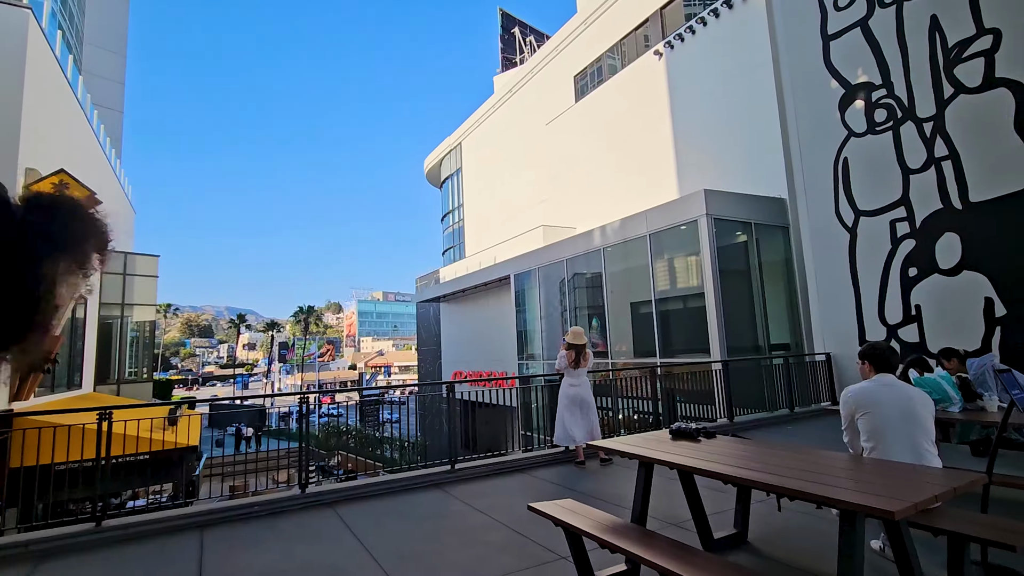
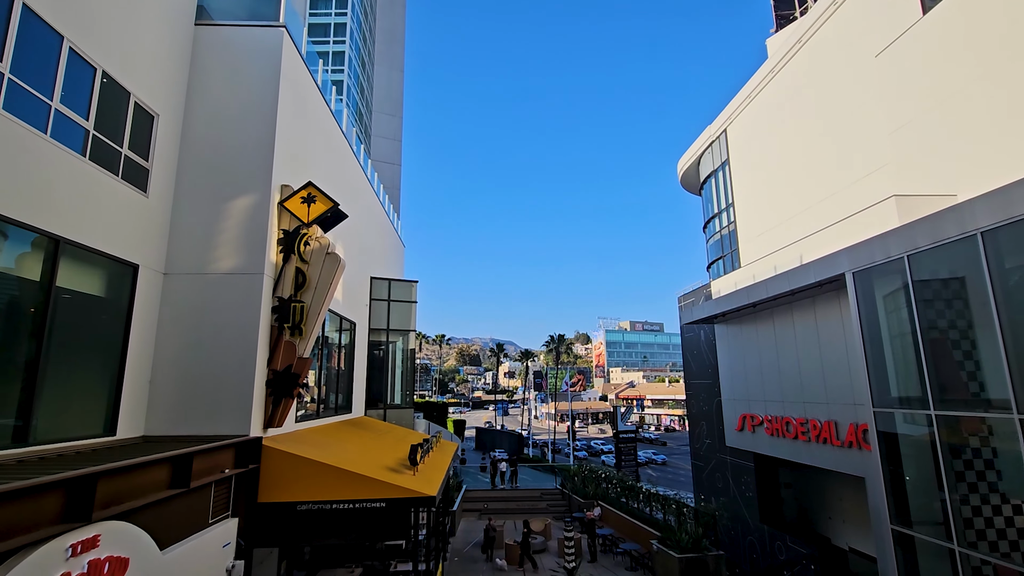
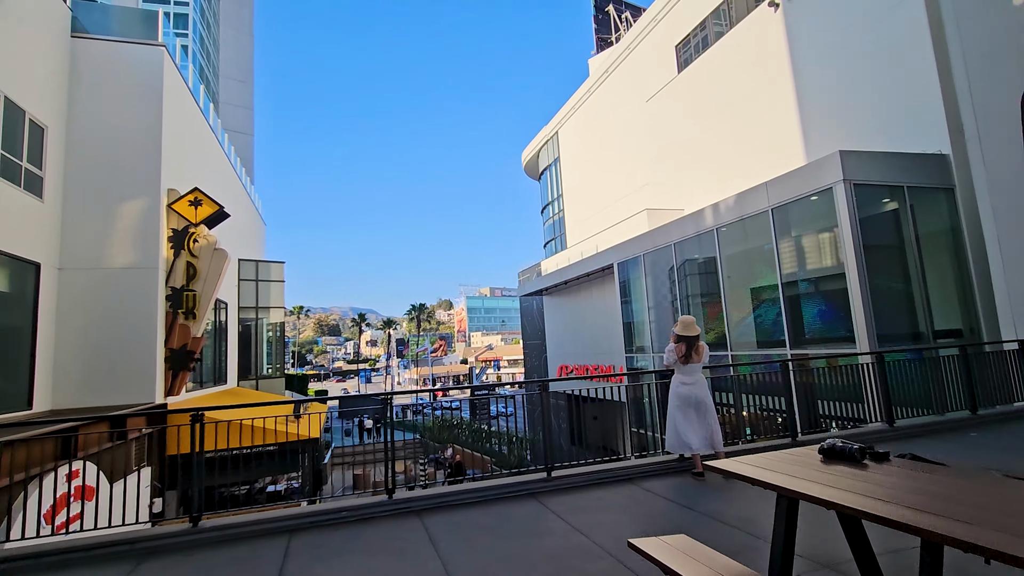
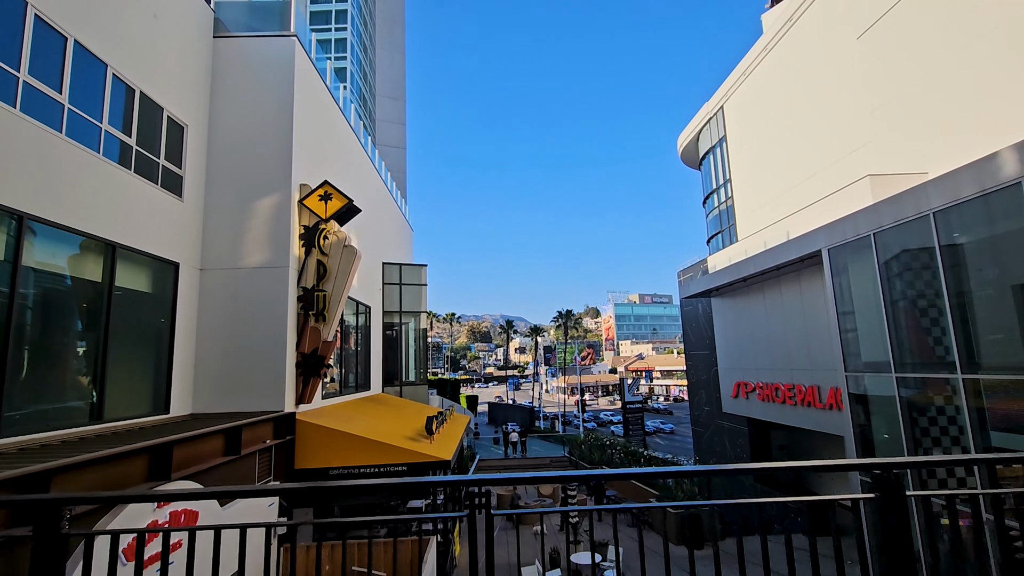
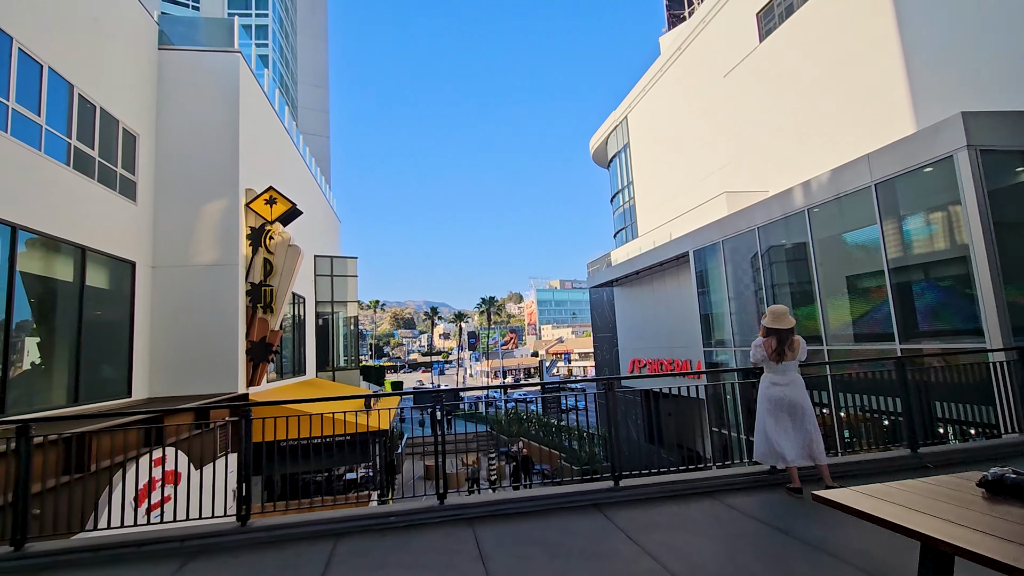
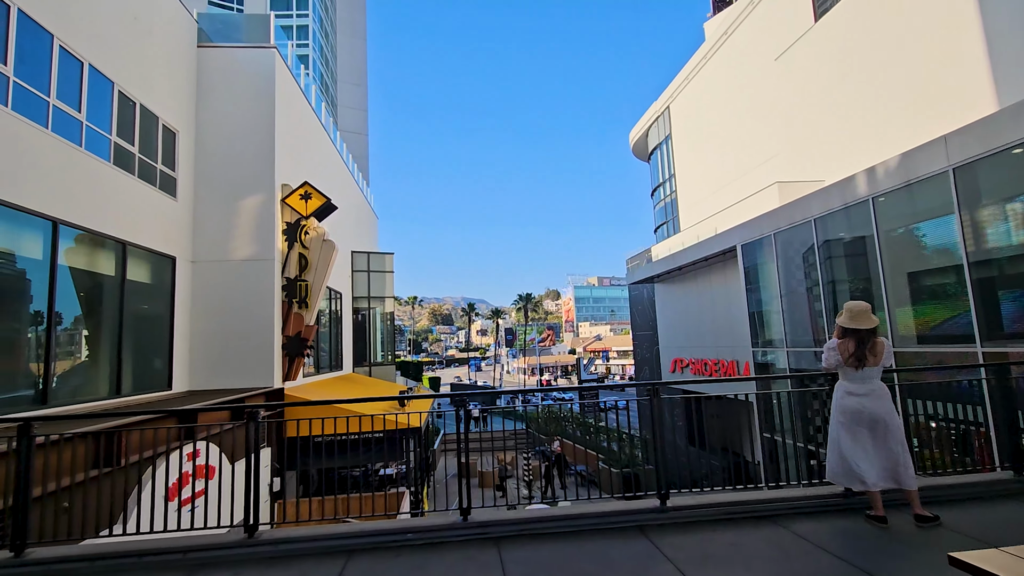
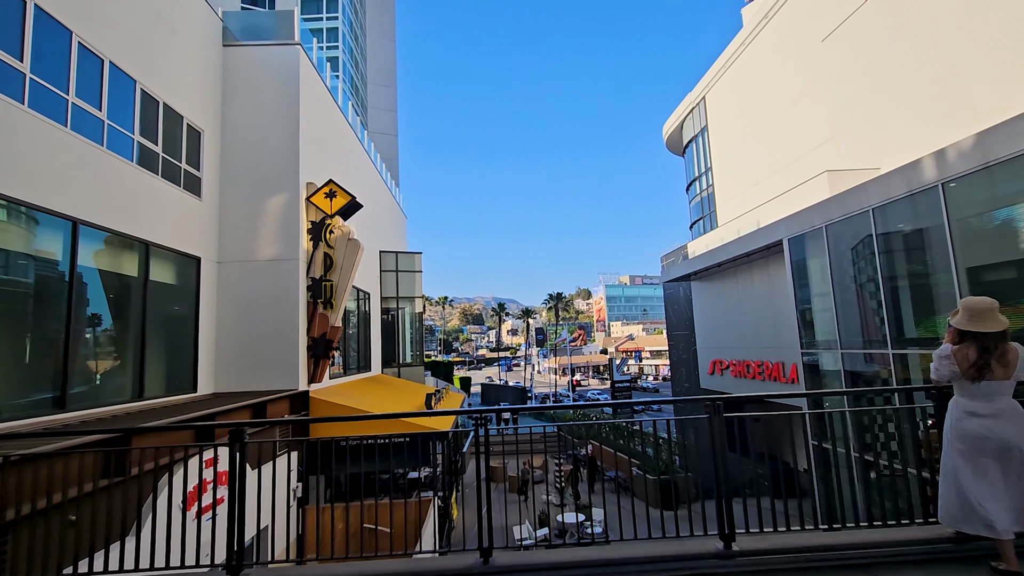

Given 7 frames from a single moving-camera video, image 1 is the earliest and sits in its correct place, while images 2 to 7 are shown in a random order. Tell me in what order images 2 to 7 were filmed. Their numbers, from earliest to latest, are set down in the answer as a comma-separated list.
3, 5, 6, 7, 4, 2
